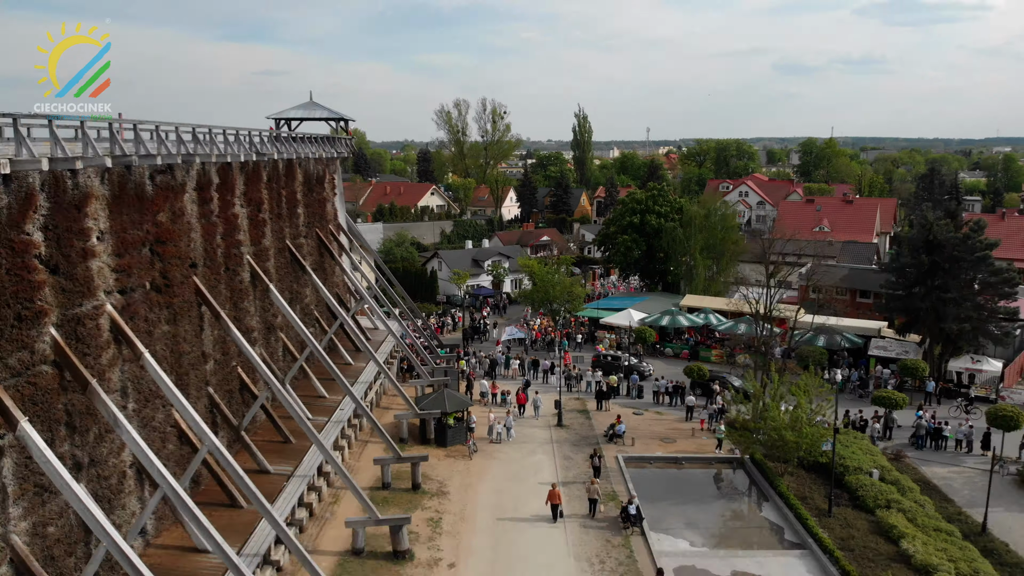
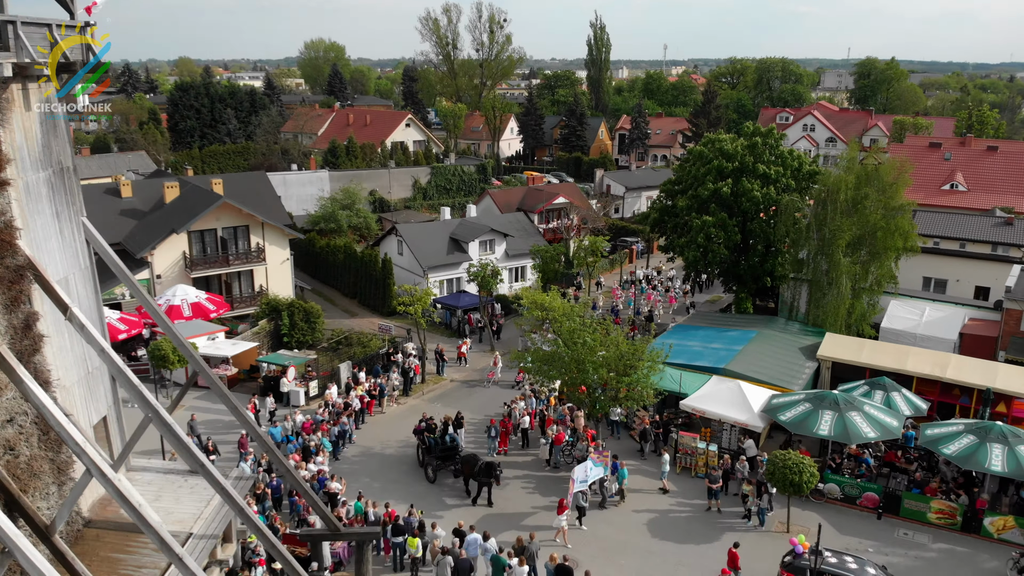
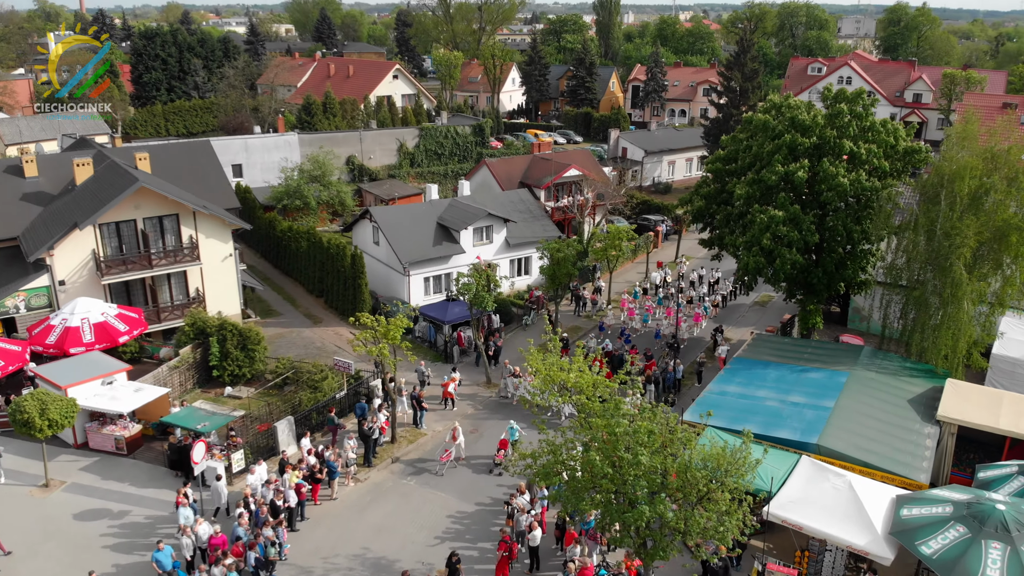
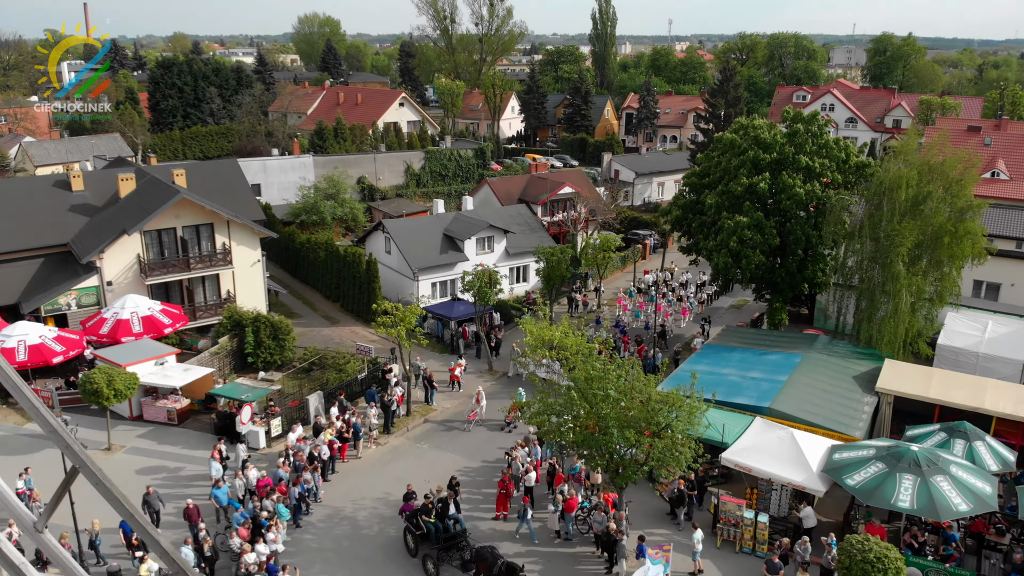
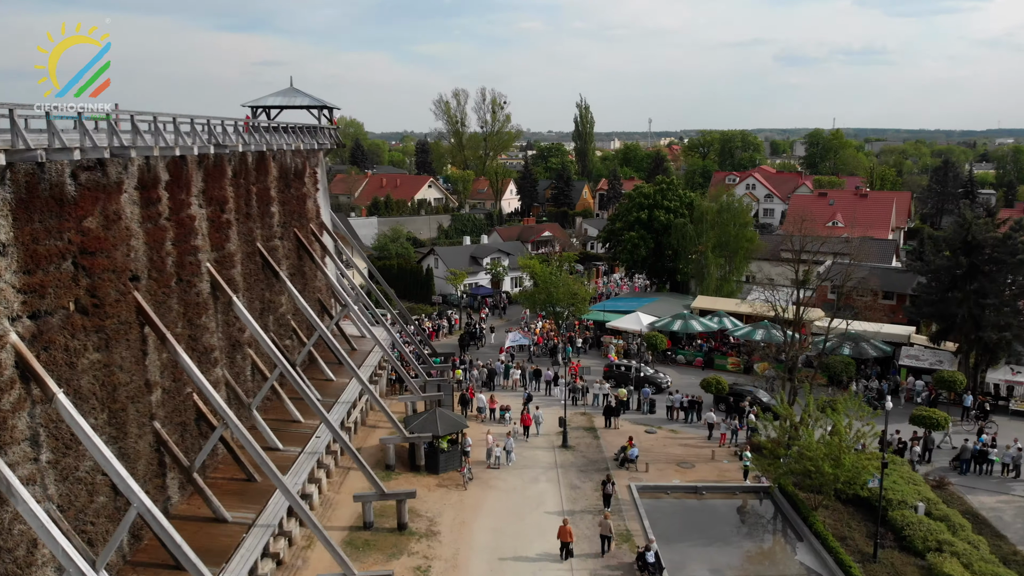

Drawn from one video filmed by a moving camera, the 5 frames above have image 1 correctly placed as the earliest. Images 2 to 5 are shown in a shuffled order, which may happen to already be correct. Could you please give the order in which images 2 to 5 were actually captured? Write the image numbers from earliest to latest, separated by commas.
5, 2, 4, 3
